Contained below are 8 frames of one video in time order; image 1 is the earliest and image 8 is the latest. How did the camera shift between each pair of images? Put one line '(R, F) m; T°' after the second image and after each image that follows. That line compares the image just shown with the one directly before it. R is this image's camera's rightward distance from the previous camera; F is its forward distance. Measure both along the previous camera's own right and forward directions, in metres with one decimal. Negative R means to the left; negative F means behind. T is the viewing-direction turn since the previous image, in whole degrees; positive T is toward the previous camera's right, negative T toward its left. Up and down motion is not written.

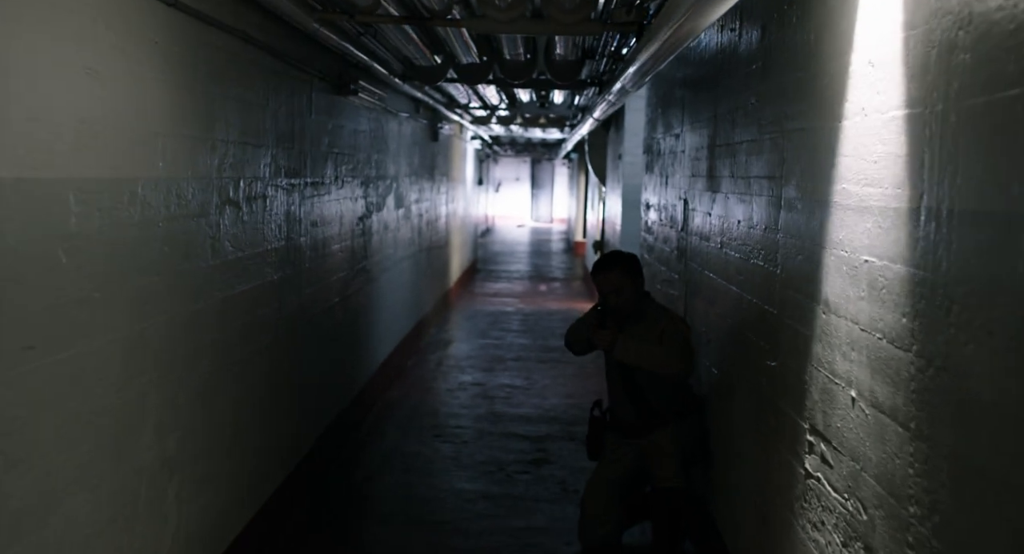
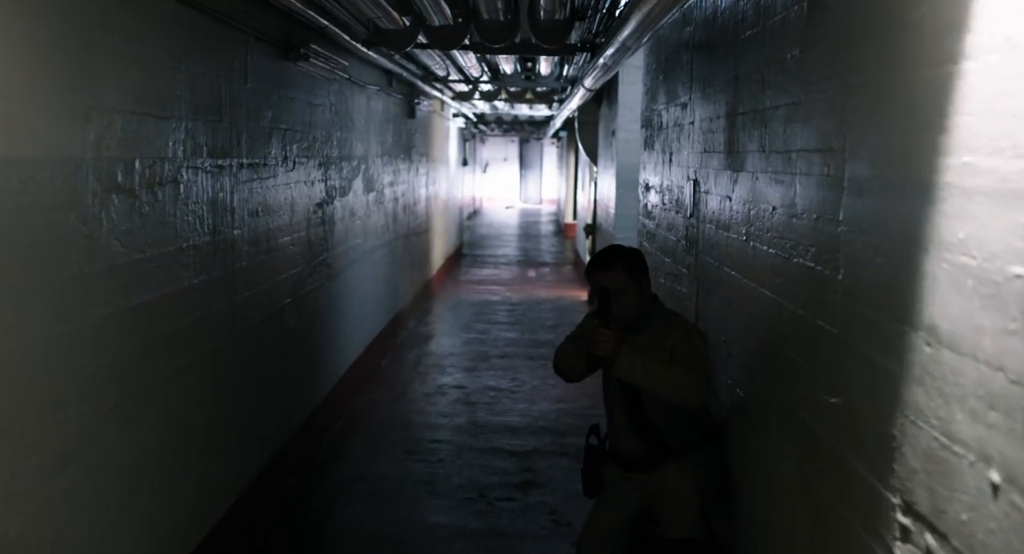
(0.0, +0.8) m; +1°
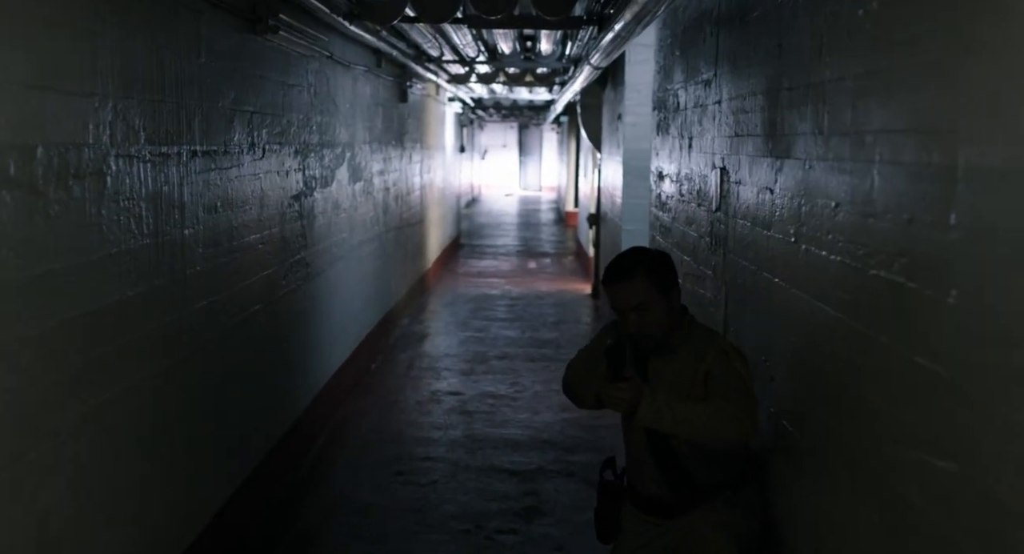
(0.0, +0.6) m; 0°
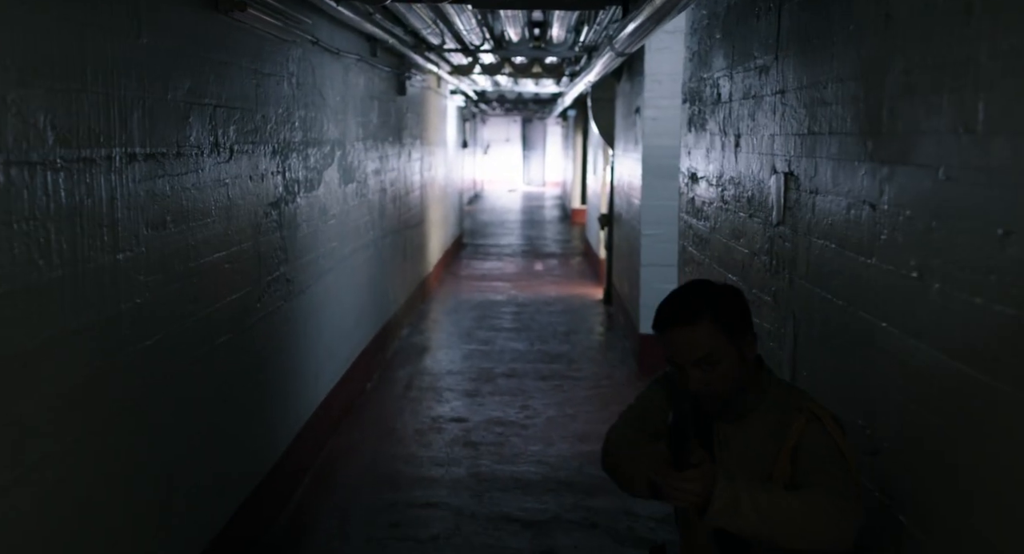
(0.0, +0.7) m; 0°
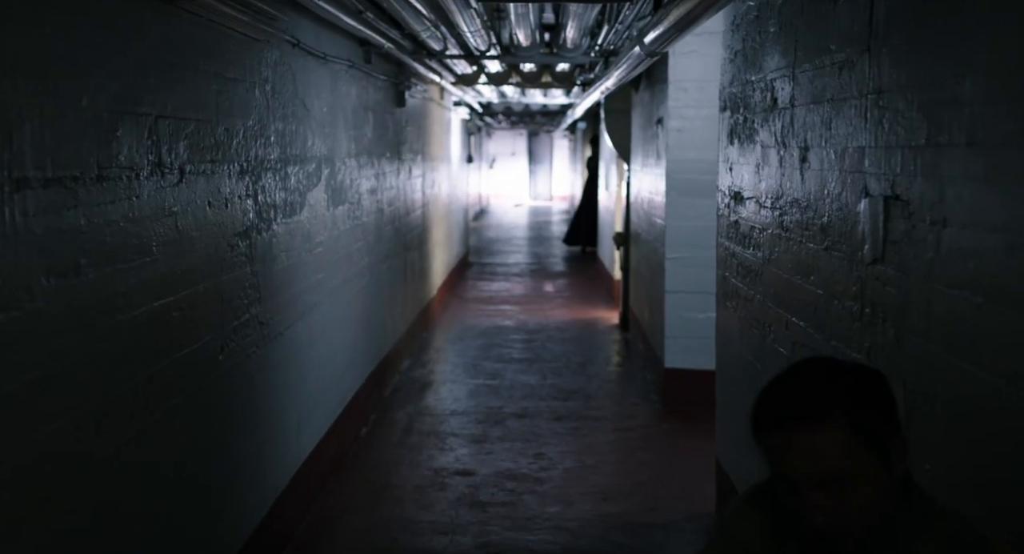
(0.0, +0.7) m; 0°
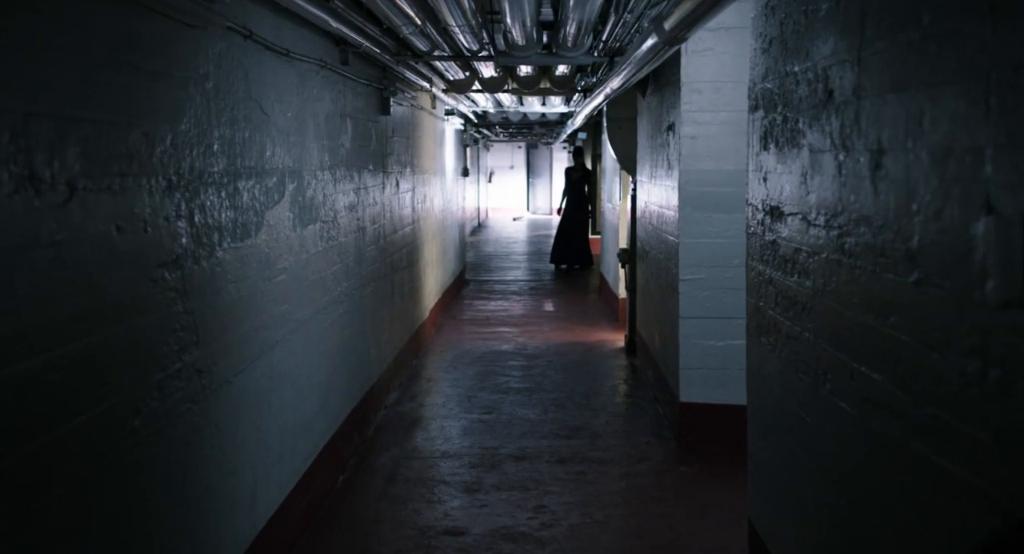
(0.0, +0.7) m; 0°
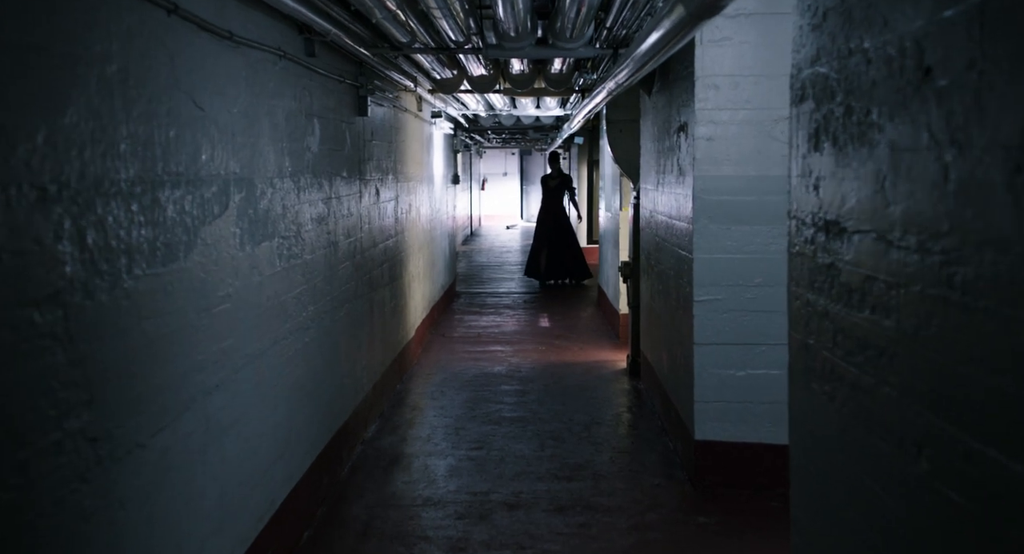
(0.0, +0.7) m; 0°
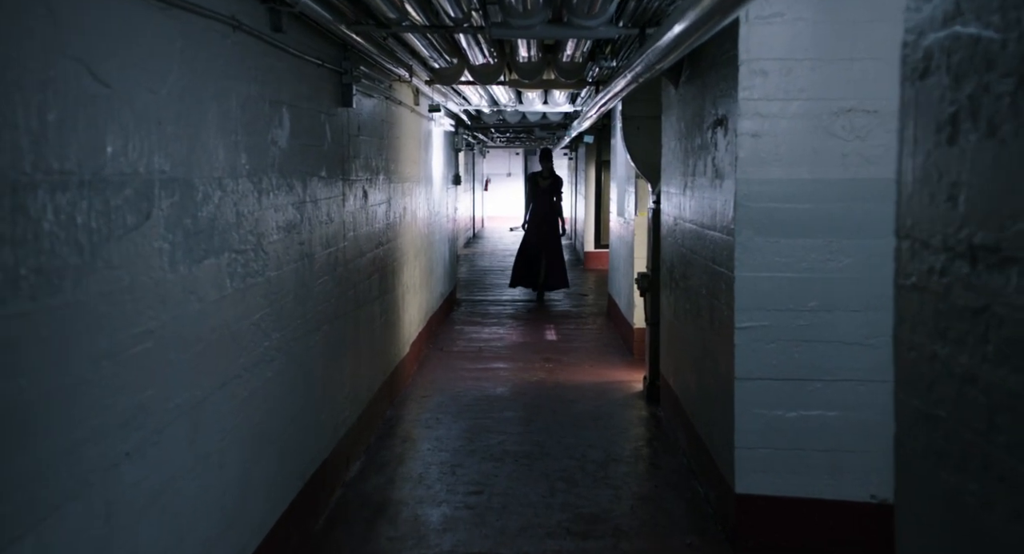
(0.0, +0.8) m; 0°
